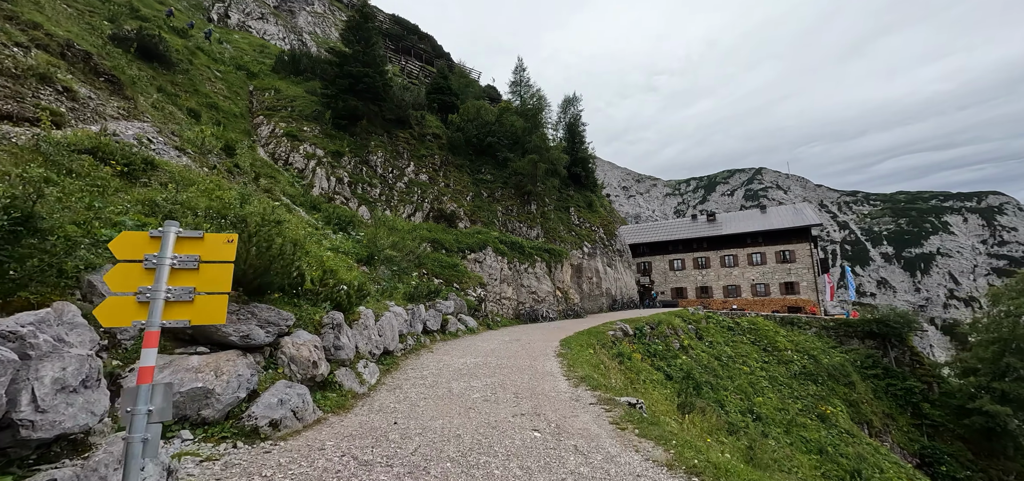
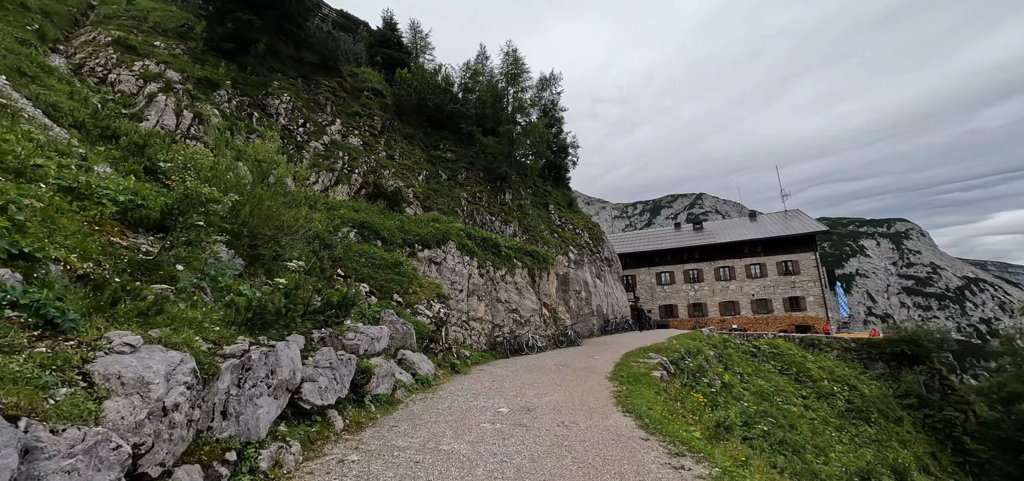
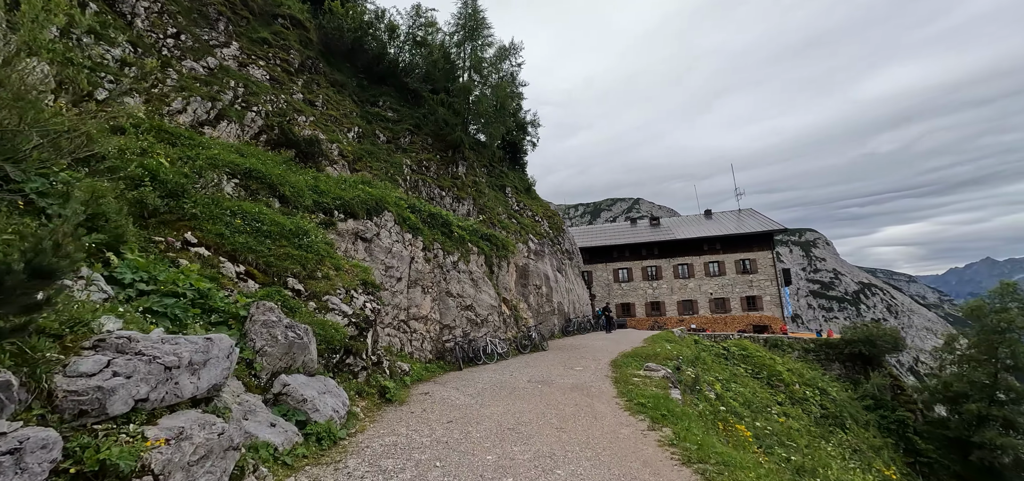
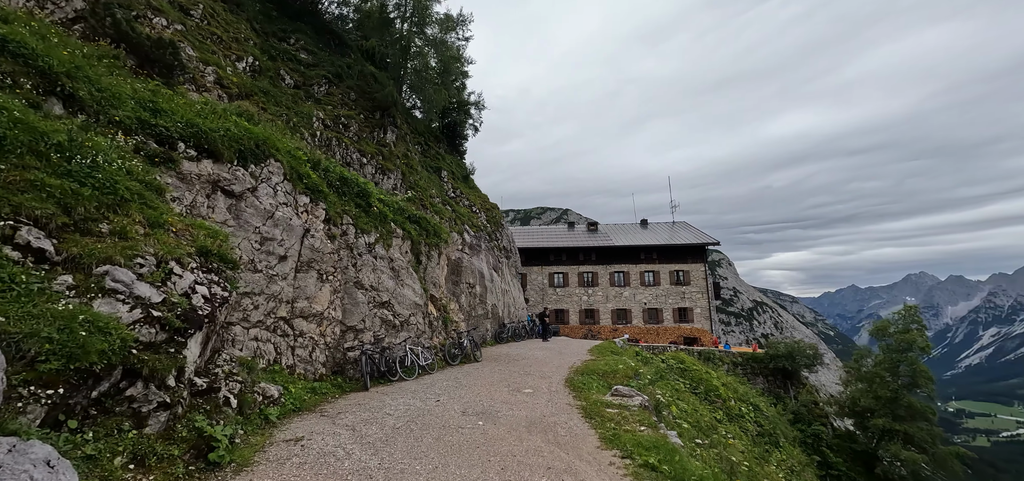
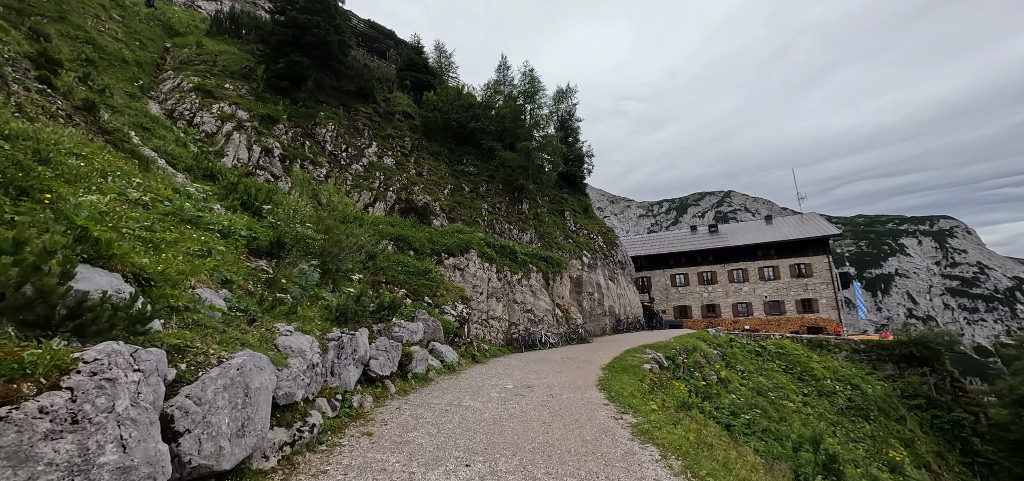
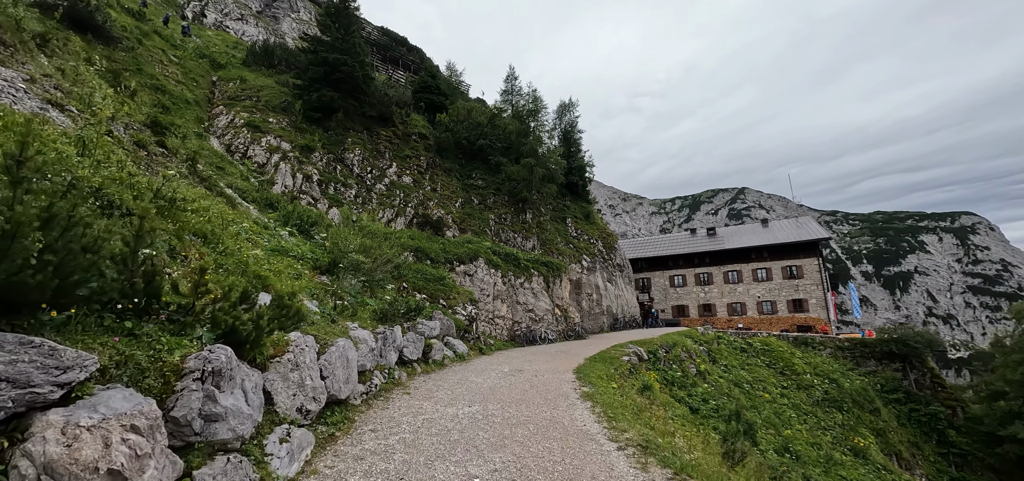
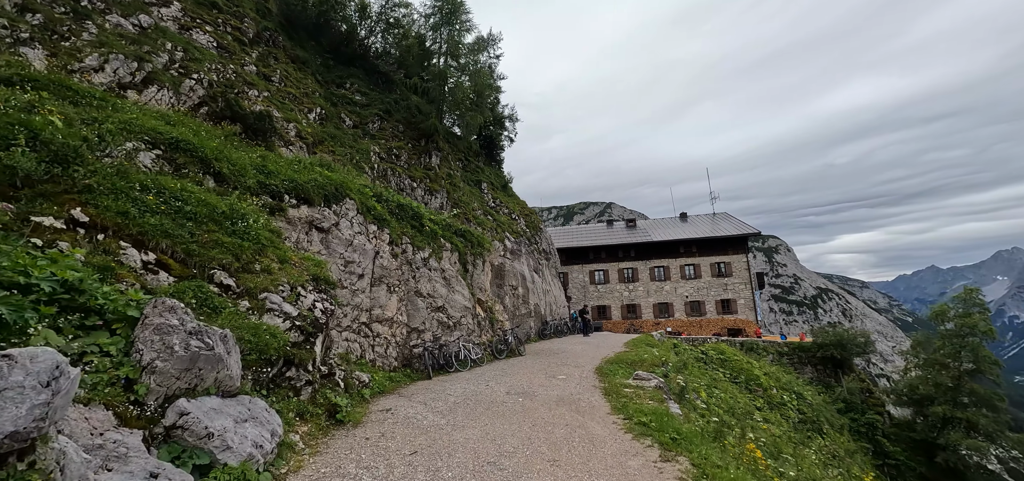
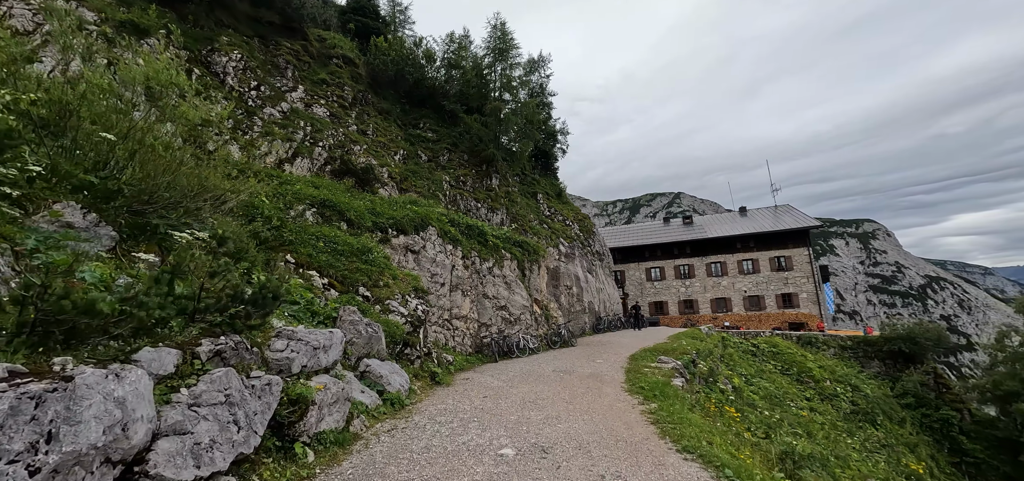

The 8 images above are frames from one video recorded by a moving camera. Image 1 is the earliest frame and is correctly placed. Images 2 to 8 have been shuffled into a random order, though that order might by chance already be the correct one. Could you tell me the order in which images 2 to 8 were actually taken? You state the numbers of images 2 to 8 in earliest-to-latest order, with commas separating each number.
6, 5, 2, 8, 3, 7, 4
